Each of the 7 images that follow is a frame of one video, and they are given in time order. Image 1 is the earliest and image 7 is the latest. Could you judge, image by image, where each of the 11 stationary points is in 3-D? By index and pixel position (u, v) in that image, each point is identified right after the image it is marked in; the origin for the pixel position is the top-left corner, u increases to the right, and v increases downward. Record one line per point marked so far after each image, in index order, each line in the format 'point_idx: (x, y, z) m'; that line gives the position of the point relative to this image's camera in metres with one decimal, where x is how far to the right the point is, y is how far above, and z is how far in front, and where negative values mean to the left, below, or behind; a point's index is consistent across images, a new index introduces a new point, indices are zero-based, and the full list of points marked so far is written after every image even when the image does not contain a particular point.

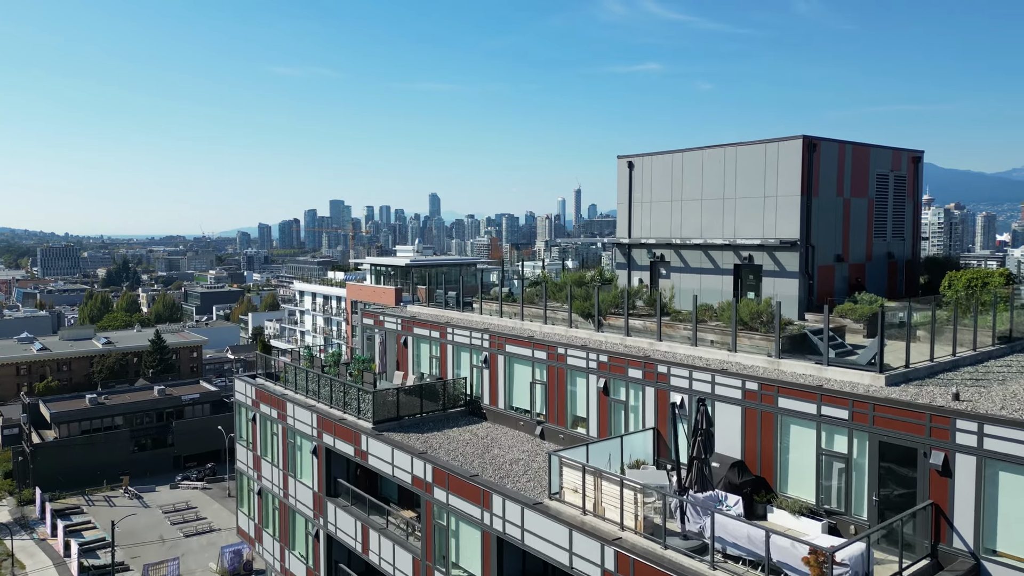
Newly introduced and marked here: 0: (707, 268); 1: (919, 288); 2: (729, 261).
0: (+2.6, +0.3, +9.3) m
1: (+5.9, 0.0, +10.0) m
2: (+2.8, +0.3, +9.0) m
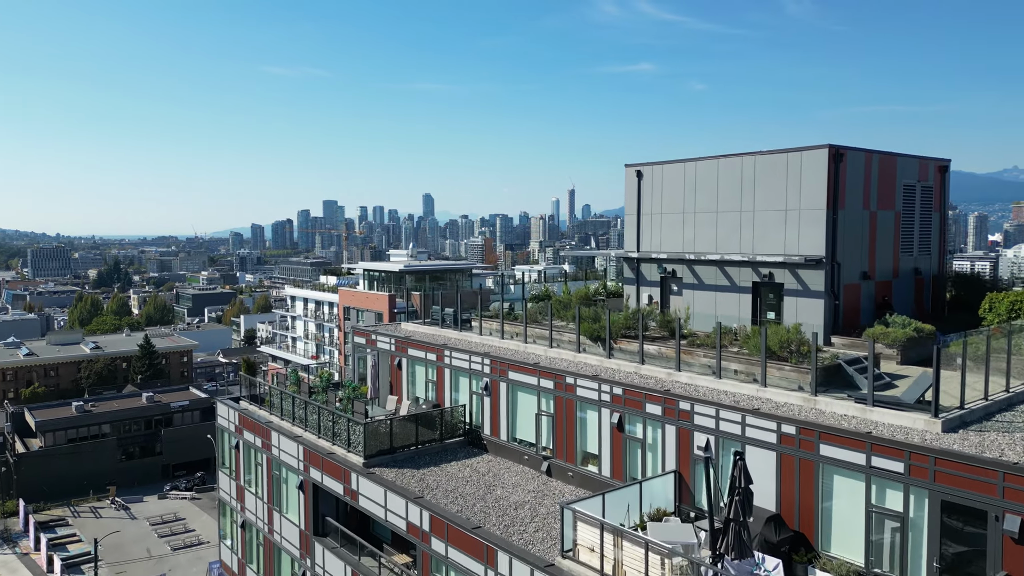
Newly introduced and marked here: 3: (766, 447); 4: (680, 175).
0: (+2.6, 0.0, +8.7) m
1: (+5.9, -0.2, +9.4) m
2: (+2.9, +0.1, +8.4) m
3: (+1.9, -1.2, +5.3) m
4: (+2.2, +1.5, +9.1) m
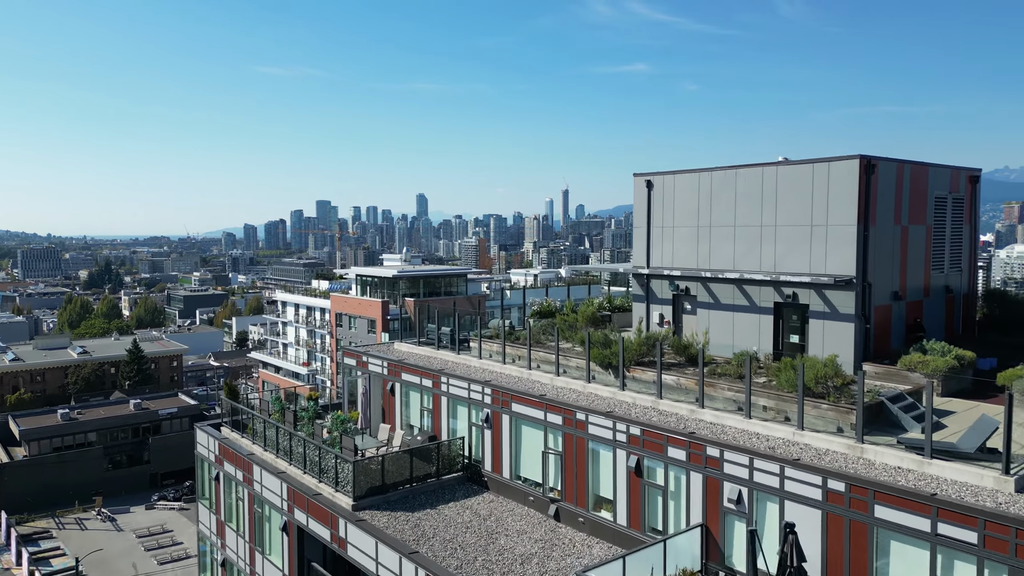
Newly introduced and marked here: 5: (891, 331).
0: (+2.7, -0.2, +8.0) m
1: (+5.9, -0.5, +8.8) m
2: (+2.9, -0.1, +7.8) m
3: (+2.0, -1.5, +4.6) m
4: (+2.2, +1.3, +8.5) m
5: (+4.1, -0.5, +7.5) m
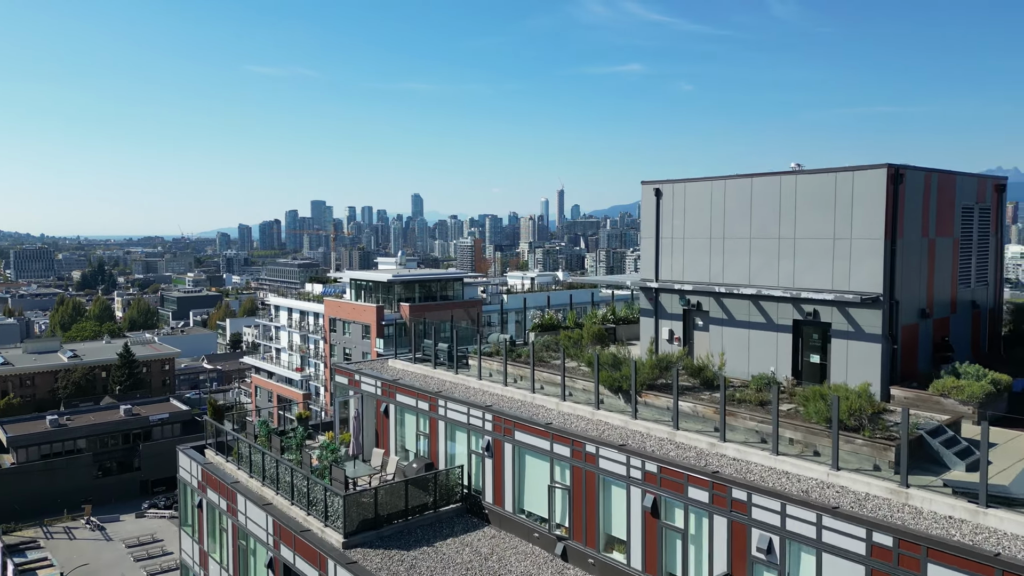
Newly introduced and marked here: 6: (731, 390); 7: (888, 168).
0: (+2.7, -0.4, +7.6) m
1: (+6.0, -0.6, +8.4) m
2: (+2.9, -0.3, +7.3) m
3: (+2.0, -1.6, +4.2) m
4: (+2.3, +1.1, +8.0) m
5: (+4.2, -0.6, +7.1) m
6: (+2.1, -1.0, +6.5) m
7: (+3.5, +1.1, +6.5) m
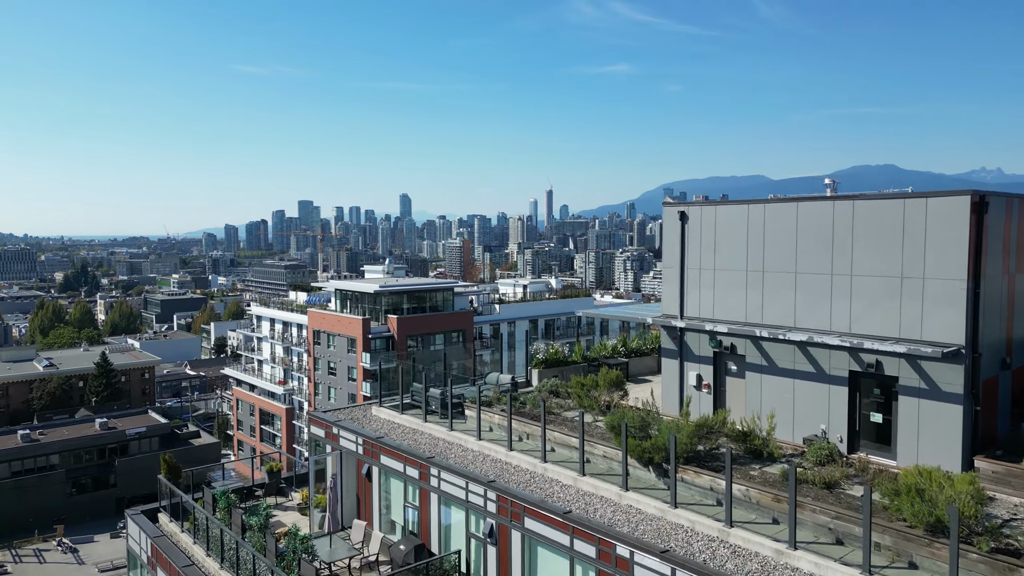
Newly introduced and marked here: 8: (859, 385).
0: (+2.7, -0.8, +6.5) m
1: (+6.0, -1.0, +7.3) m
2: (+3.0, -0.7, +6.2) m
3: (+2.1, -2.0, +3.0) m
4: (+2.3, +0.7, +6.9) m
5: (+4.2, -1.0, +6.0) m
6: (+2.1, -1.4, +5.4) m
7: (+3.6, +0.7, +5.4) m
8: (+3.1, -0.9, +6.2) m
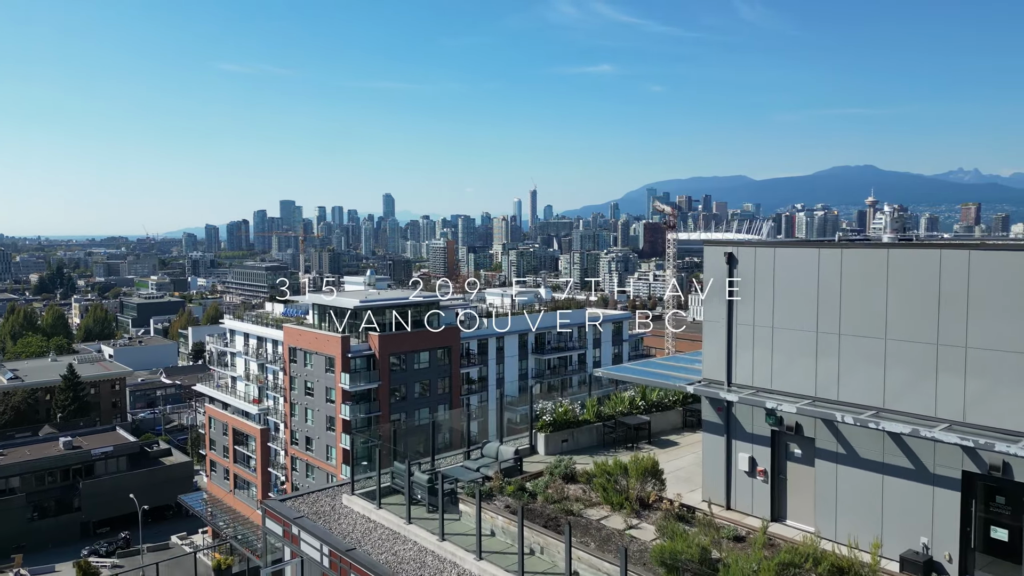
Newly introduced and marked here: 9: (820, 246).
0: (+2.8, -1.3, +5.0) m
1: (+6.0, -1.5, +6.0) m
2: (+3.0, -1.2, +4.8) m
3: (+2.3, -2.6, +1.6) m
4: (+2.4, +0.2, +5.5) m
5: (+4.3, -1.6, +4.6) m
6: (+2.2, -1.9, +3.9) m
7: (+3.7, +0.2, +4.0) m
8: (+3.2, -1.4, +4.7) m
9: (+2.4, +0.3, +5.4) m
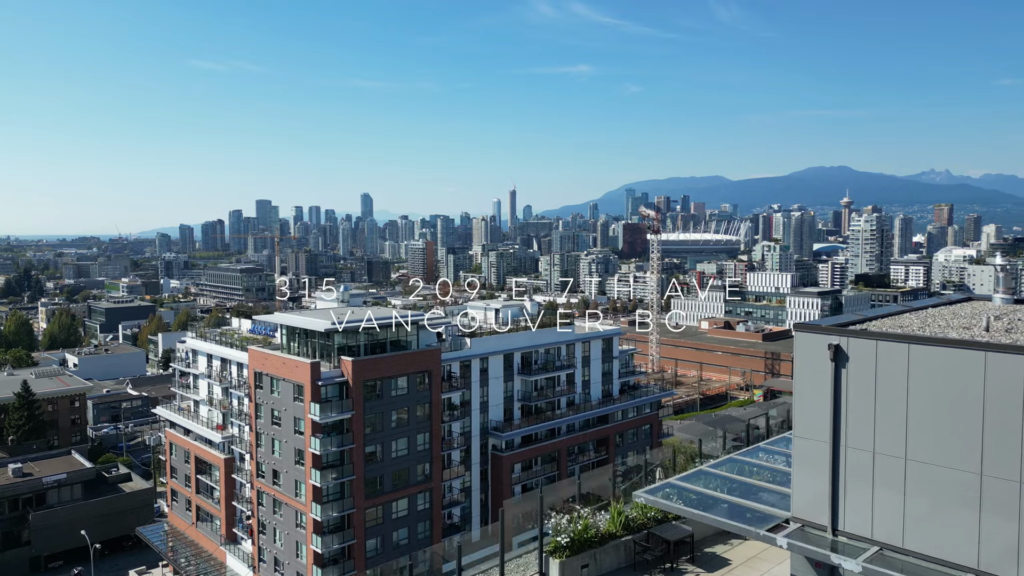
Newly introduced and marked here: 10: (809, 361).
0: (+2.9, -1.9, +3.3) m
1: (+6.1, -2.2, +4.3) m
2: (+3.2, -1.9, +3.0) m
3: (+2.5, -3.2, -0.2) m
4: (+2.4, -0.5, +3.7) m
5: (+4.4, -2.2, +2.9) m
6: (+2.4, -2.5, +2.1) m
7: (+3.8, -0.4, +2.2) m
8: (+3.3, -2.0, +3.0) m
9: (+2.5, -0.3, +3.6) m
10: (+1.8, -0.4, +4.4) m
